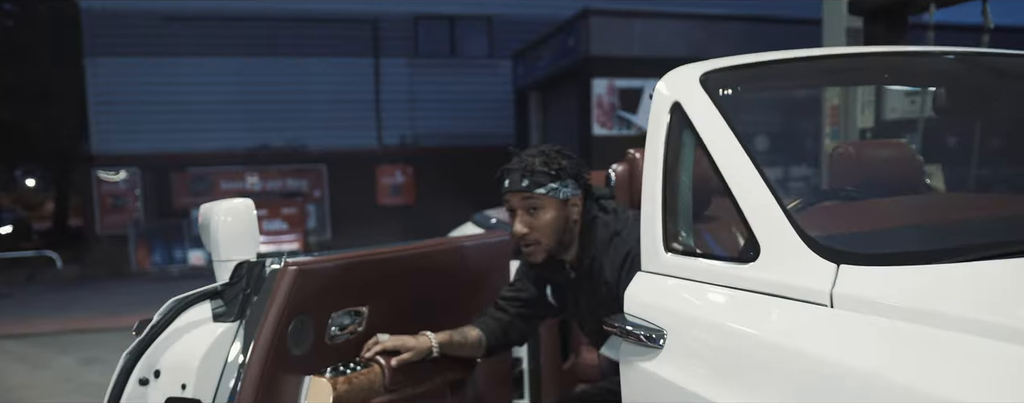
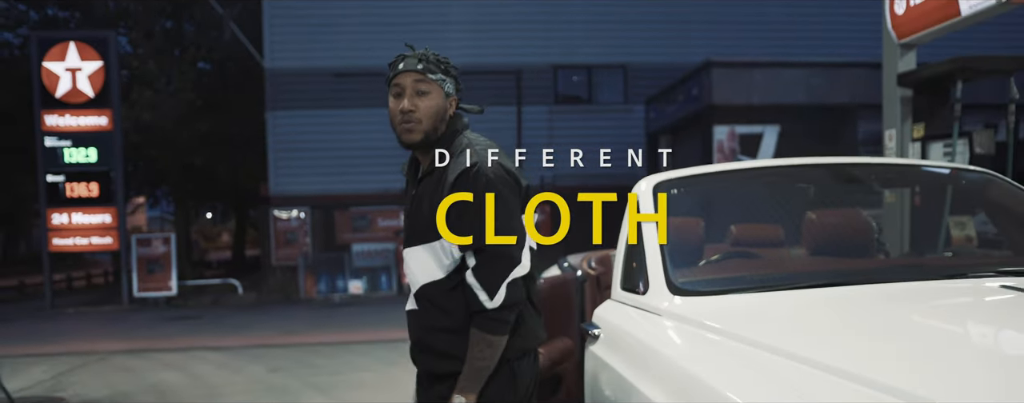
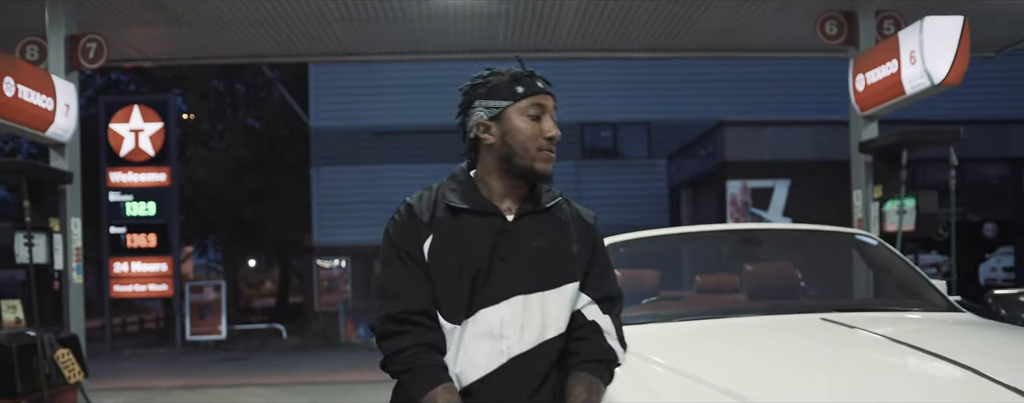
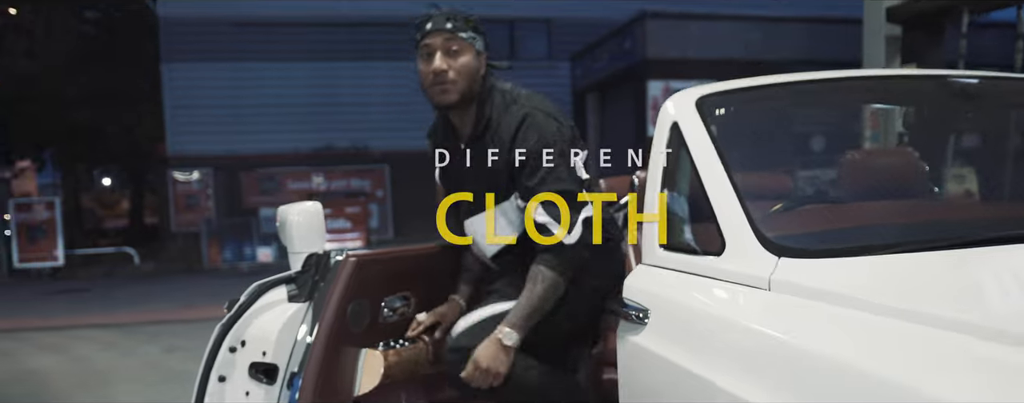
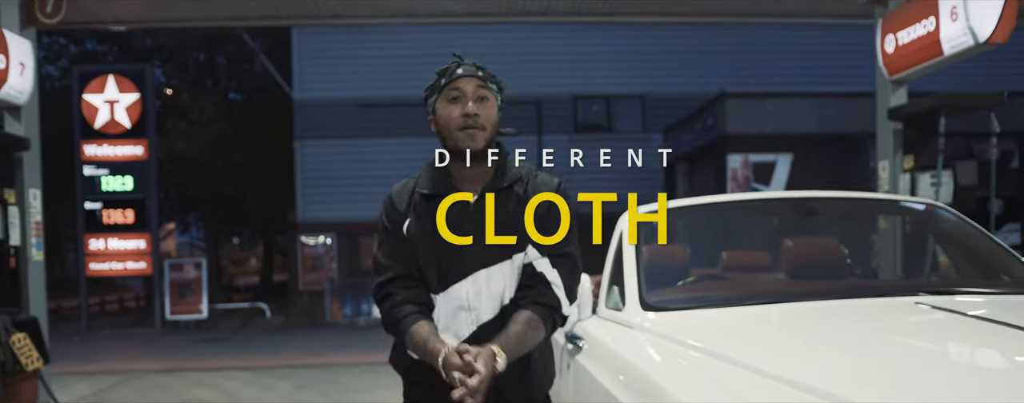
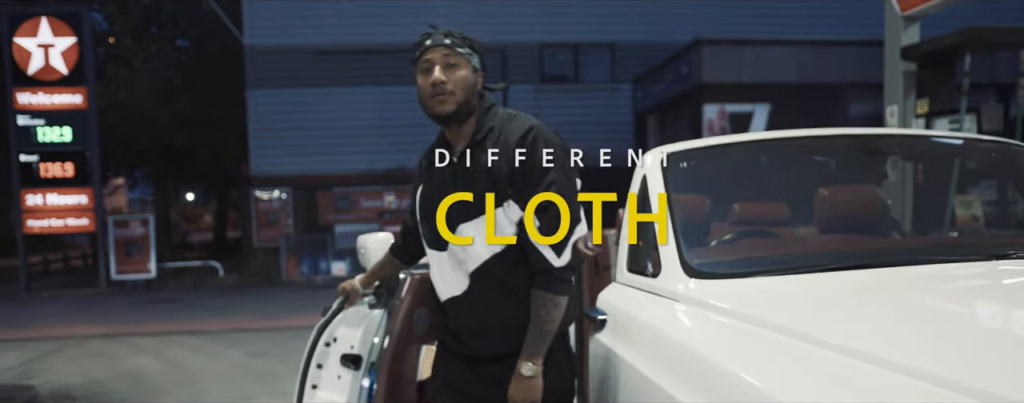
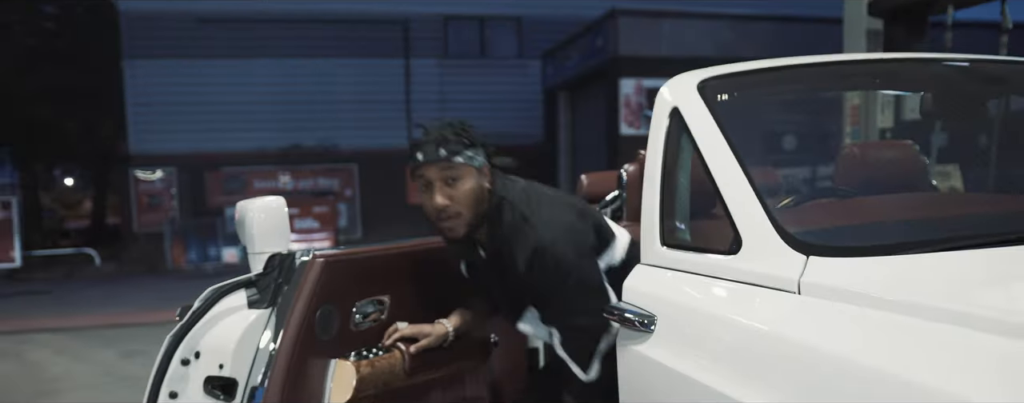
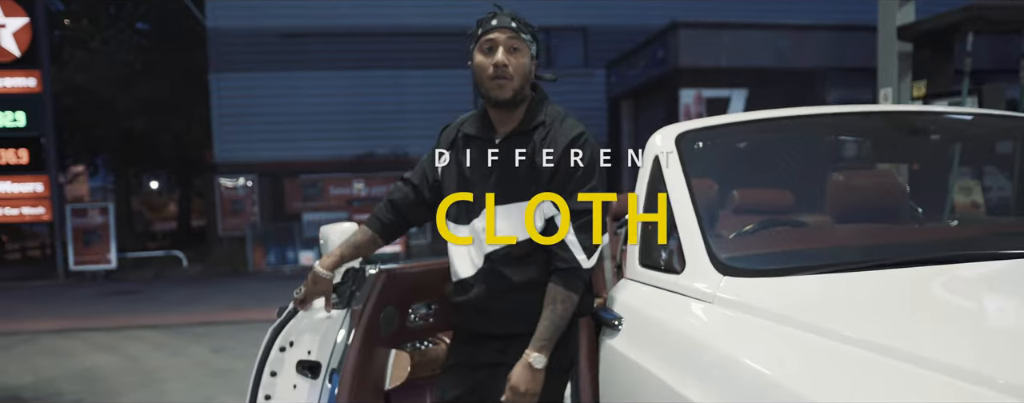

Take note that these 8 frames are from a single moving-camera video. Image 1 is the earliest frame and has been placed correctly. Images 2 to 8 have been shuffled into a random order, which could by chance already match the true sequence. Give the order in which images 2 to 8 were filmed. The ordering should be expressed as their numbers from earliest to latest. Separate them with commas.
7, 4, 8, 6, 2, 5, 3
